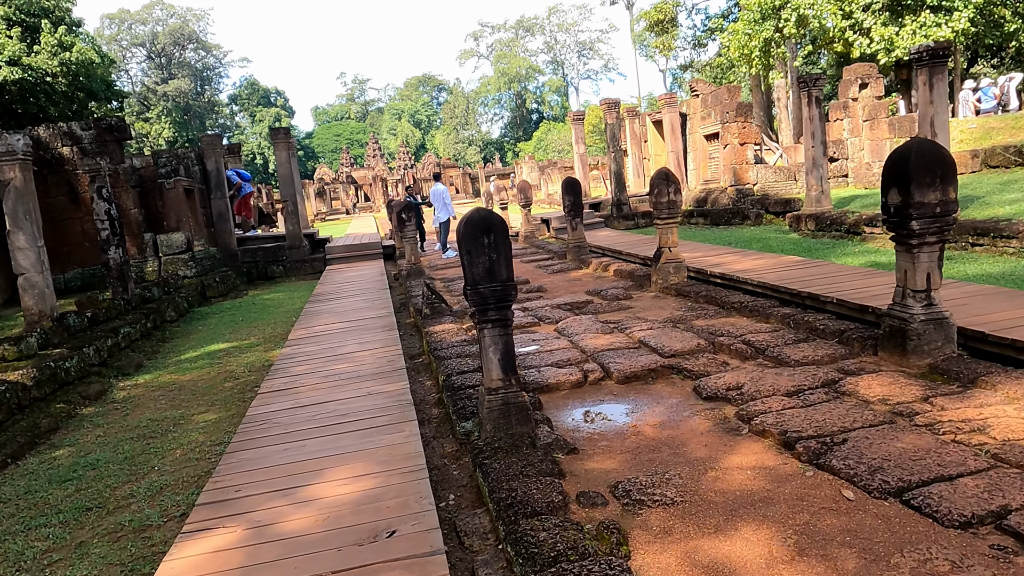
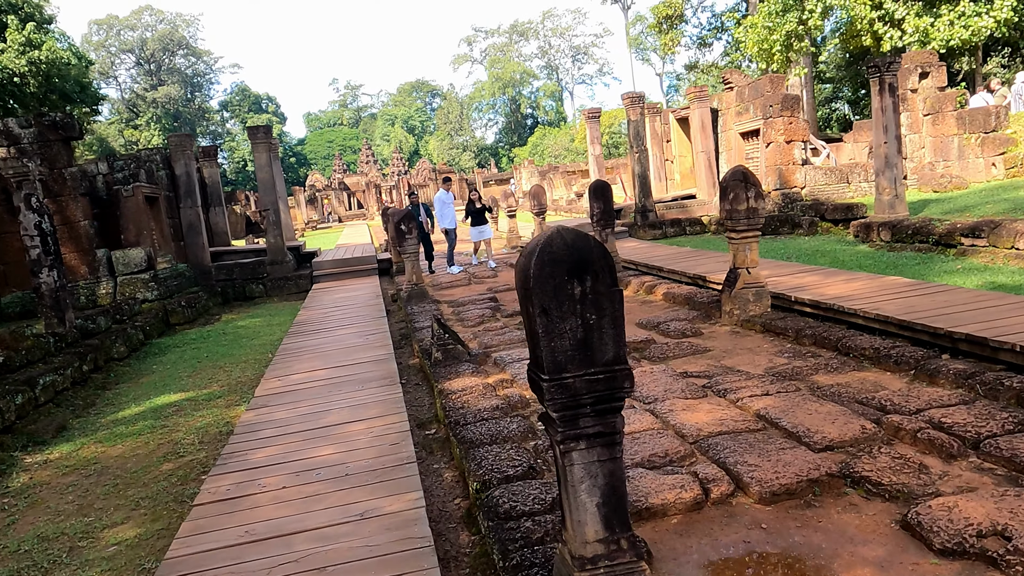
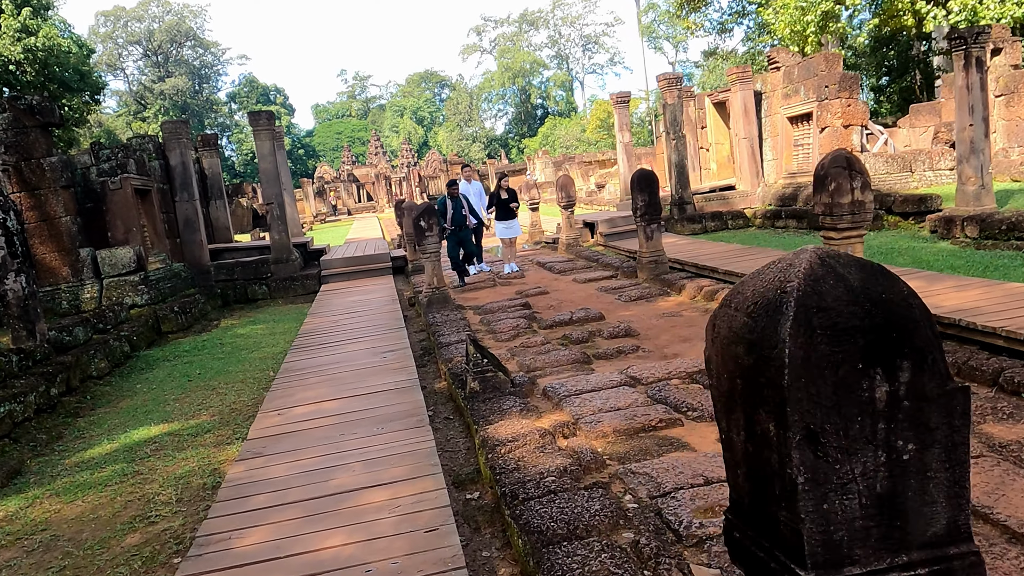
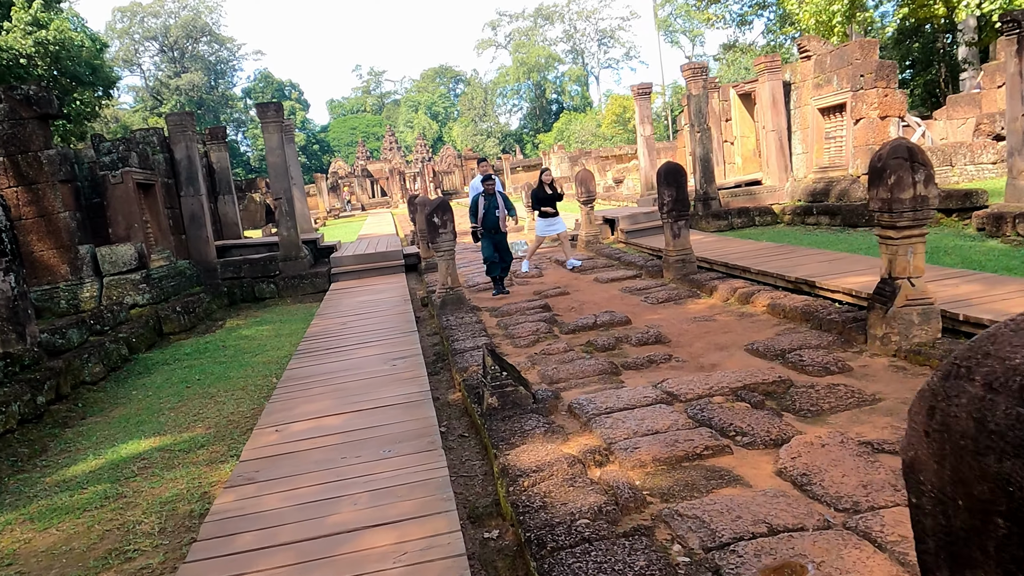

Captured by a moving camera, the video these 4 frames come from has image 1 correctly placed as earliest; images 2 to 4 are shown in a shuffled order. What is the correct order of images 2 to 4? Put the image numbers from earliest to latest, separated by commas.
2, 3, 4
